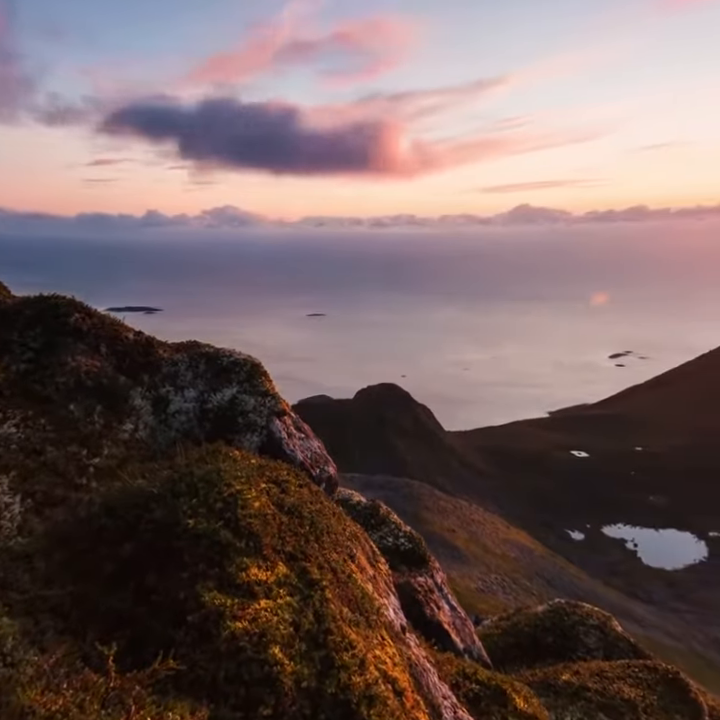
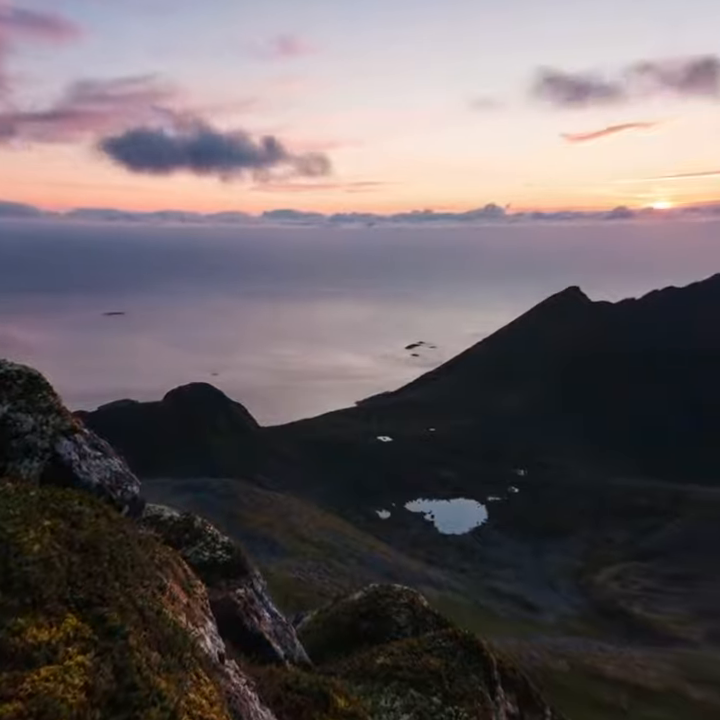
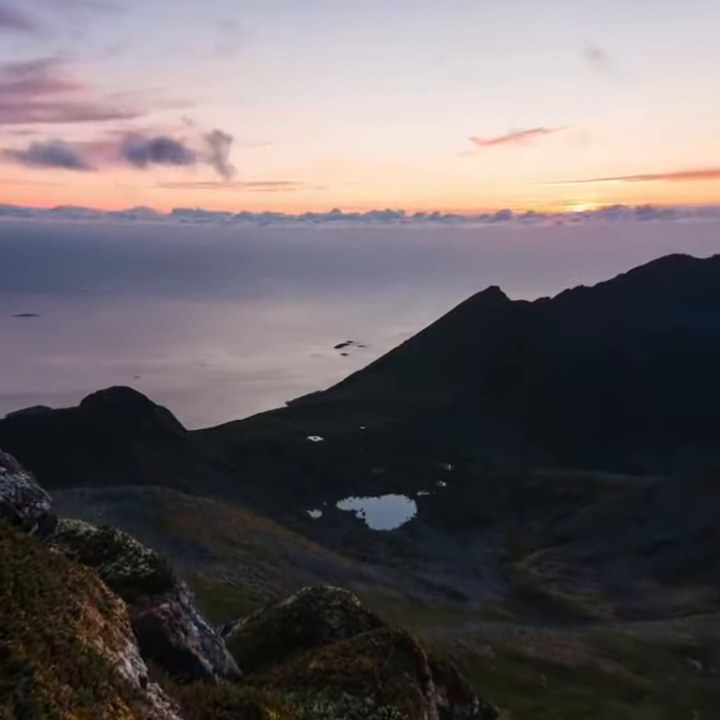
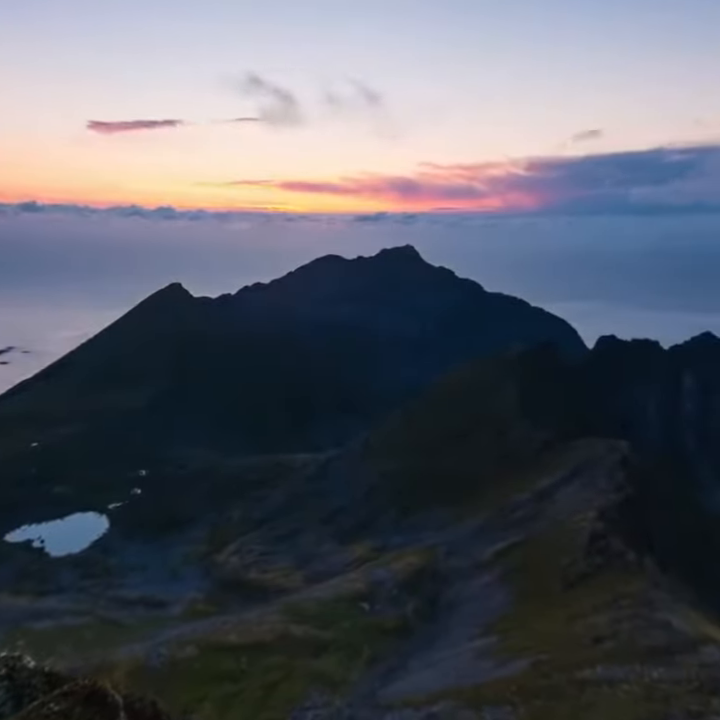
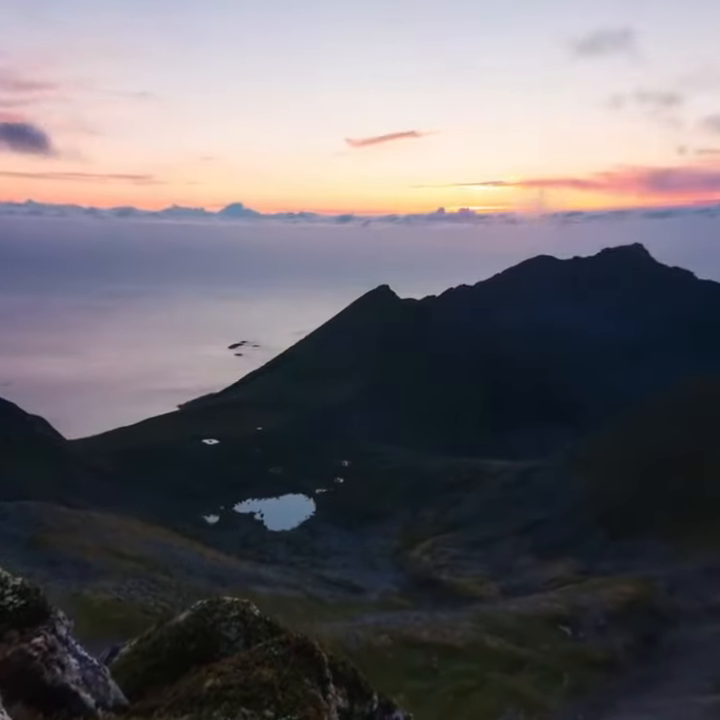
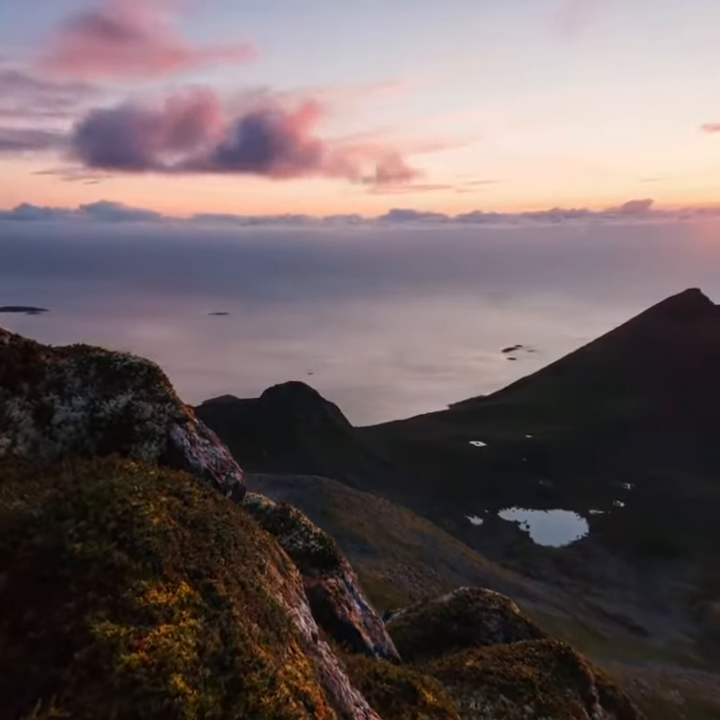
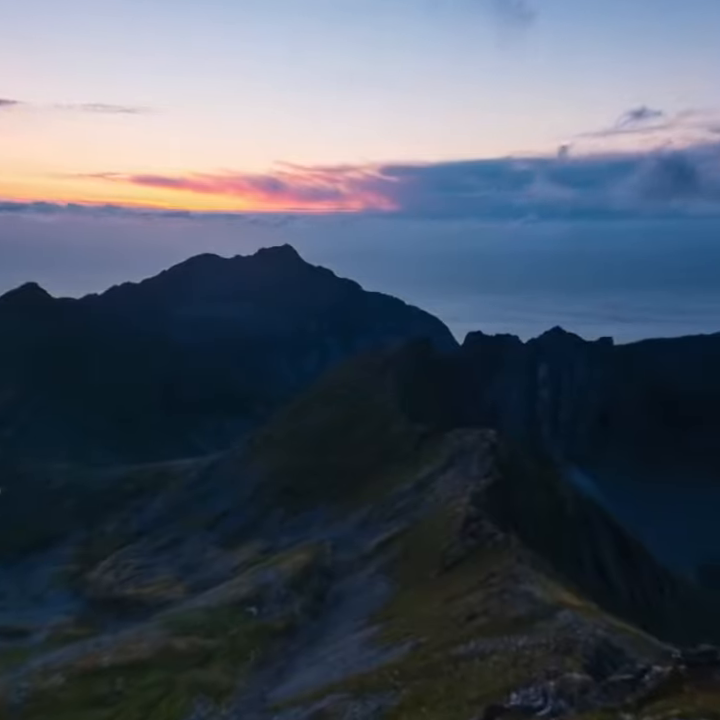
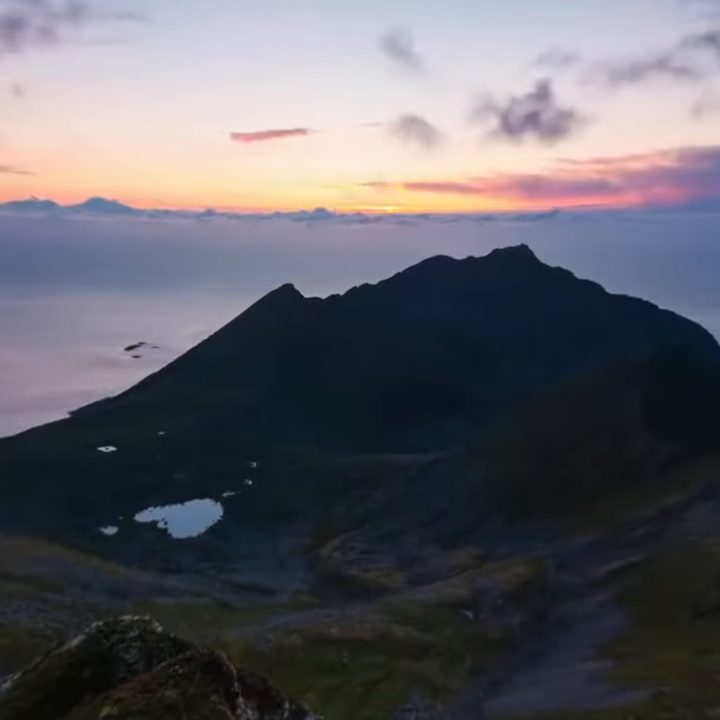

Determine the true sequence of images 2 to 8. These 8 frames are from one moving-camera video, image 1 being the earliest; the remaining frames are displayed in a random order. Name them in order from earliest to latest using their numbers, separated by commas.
6, 2, 3, 5, 8, 4, 7
